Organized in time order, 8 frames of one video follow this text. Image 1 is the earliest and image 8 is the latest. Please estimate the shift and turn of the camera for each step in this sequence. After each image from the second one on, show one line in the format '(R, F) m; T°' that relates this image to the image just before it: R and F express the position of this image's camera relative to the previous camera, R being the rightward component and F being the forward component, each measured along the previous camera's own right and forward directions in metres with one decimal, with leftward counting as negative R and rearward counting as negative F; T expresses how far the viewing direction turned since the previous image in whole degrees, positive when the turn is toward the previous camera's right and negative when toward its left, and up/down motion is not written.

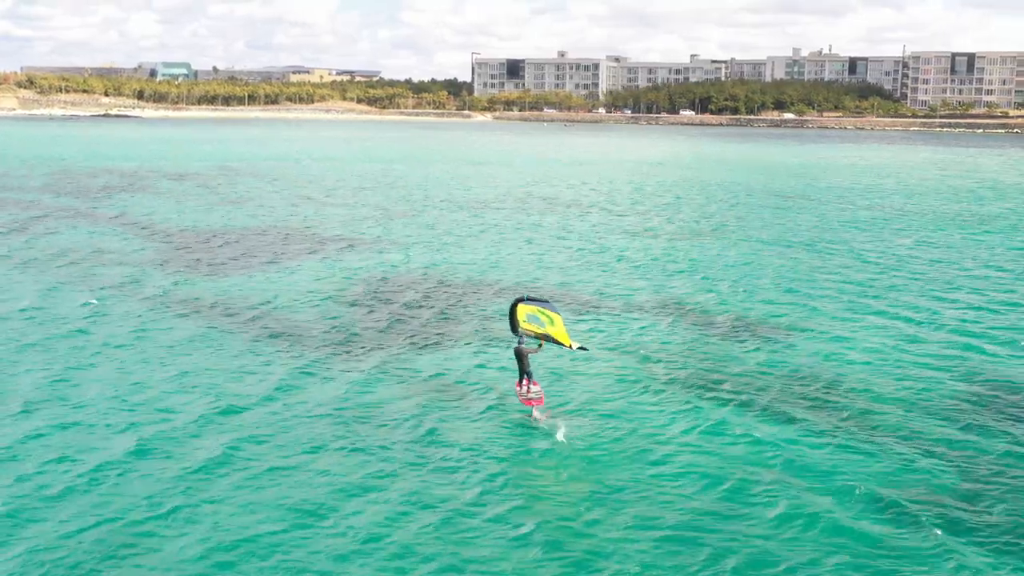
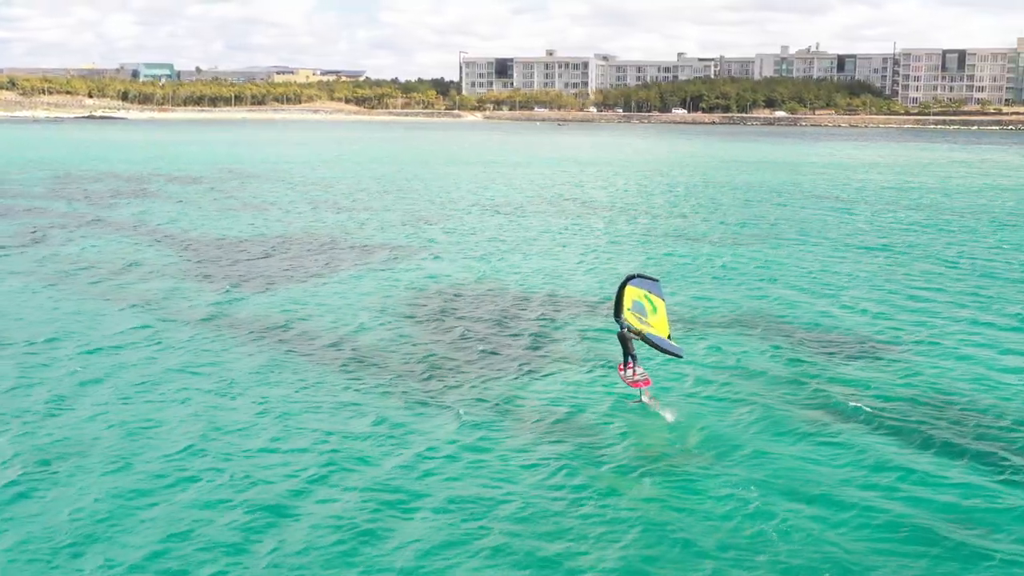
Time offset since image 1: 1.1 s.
(-3.9, +2.9) m; +1°
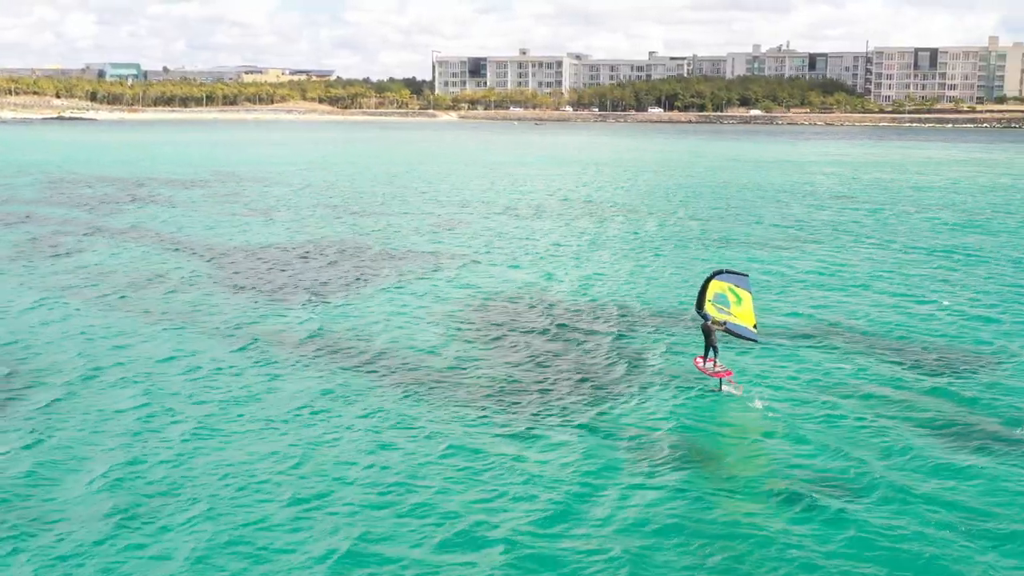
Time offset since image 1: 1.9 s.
(-3.2, +1.9) m; +2°
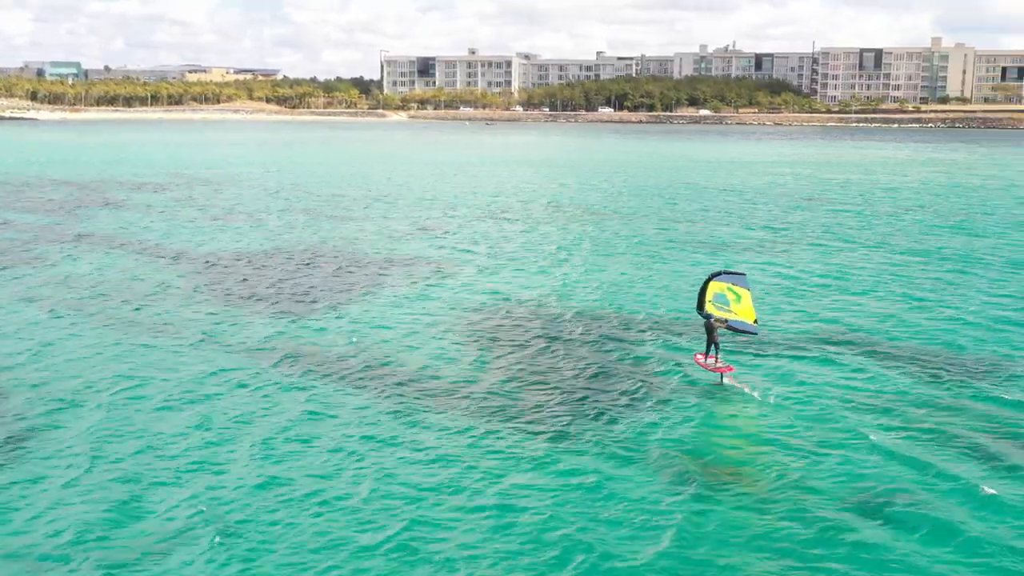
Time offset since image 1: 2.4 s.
(-2.0, +1.0) m; +3°
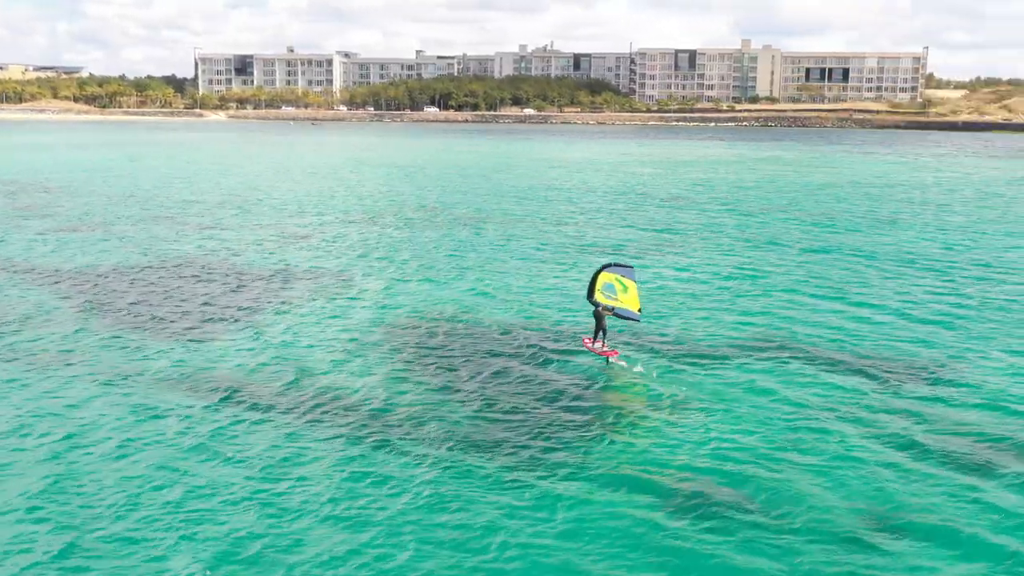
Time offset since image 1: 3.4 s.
(-4.0, +1.6) m; +9°
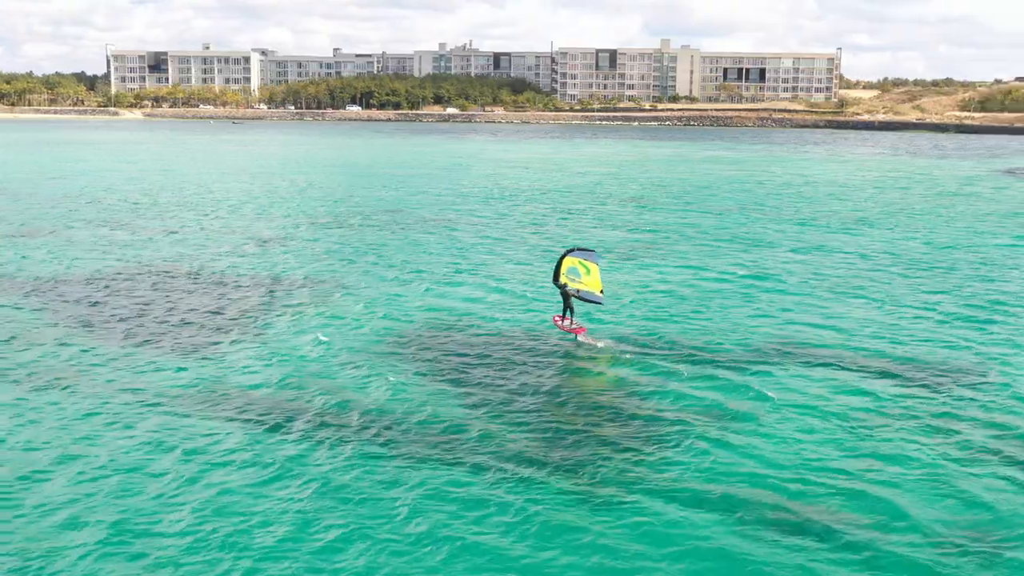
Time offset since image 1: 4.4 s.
(-3.9, +0.9) m; +4°
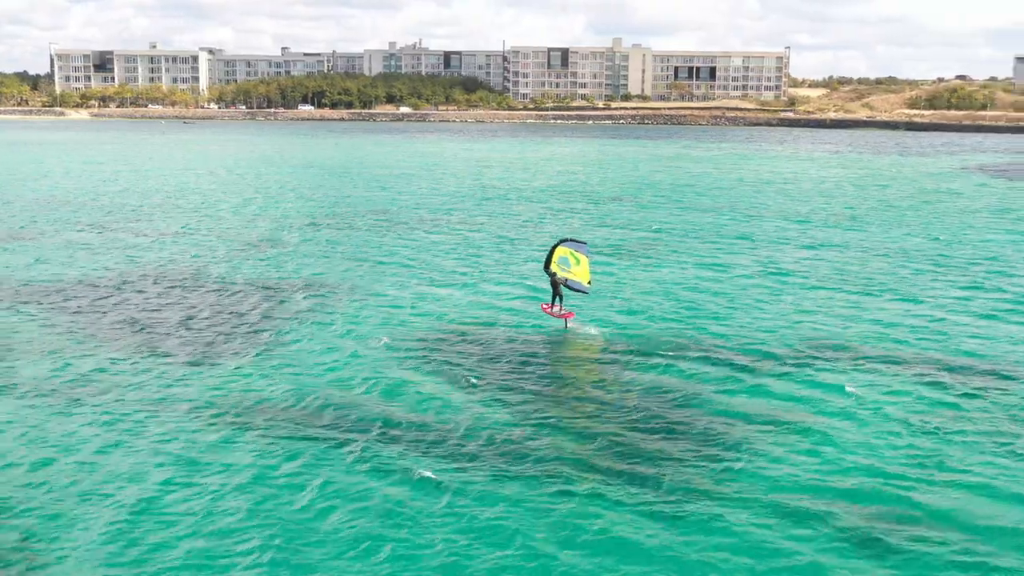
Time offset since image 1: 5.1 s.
(-3.3, +0.4) m; +3°
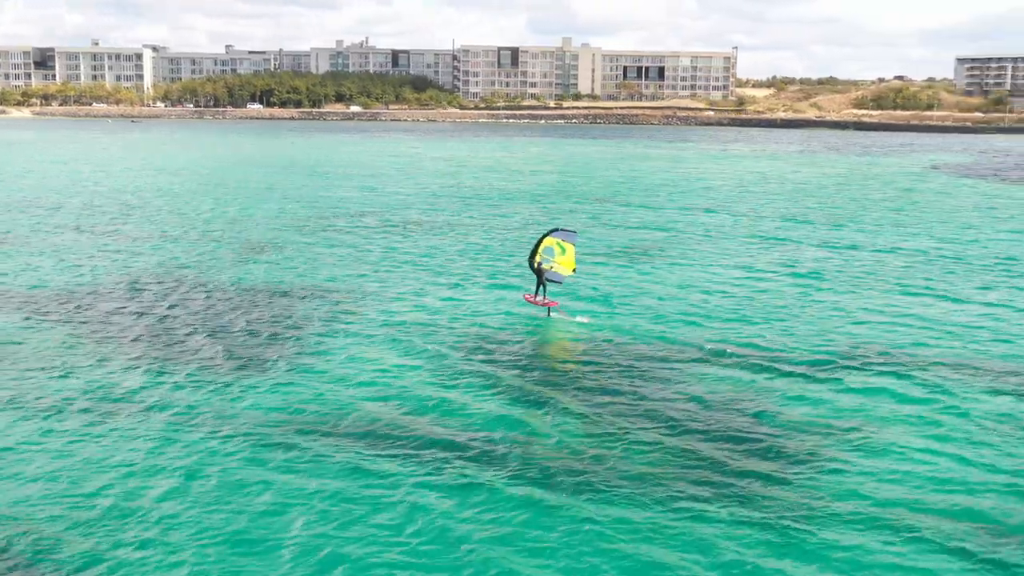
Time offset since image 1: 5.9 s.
(-3.9, +0.4) m; +3°
